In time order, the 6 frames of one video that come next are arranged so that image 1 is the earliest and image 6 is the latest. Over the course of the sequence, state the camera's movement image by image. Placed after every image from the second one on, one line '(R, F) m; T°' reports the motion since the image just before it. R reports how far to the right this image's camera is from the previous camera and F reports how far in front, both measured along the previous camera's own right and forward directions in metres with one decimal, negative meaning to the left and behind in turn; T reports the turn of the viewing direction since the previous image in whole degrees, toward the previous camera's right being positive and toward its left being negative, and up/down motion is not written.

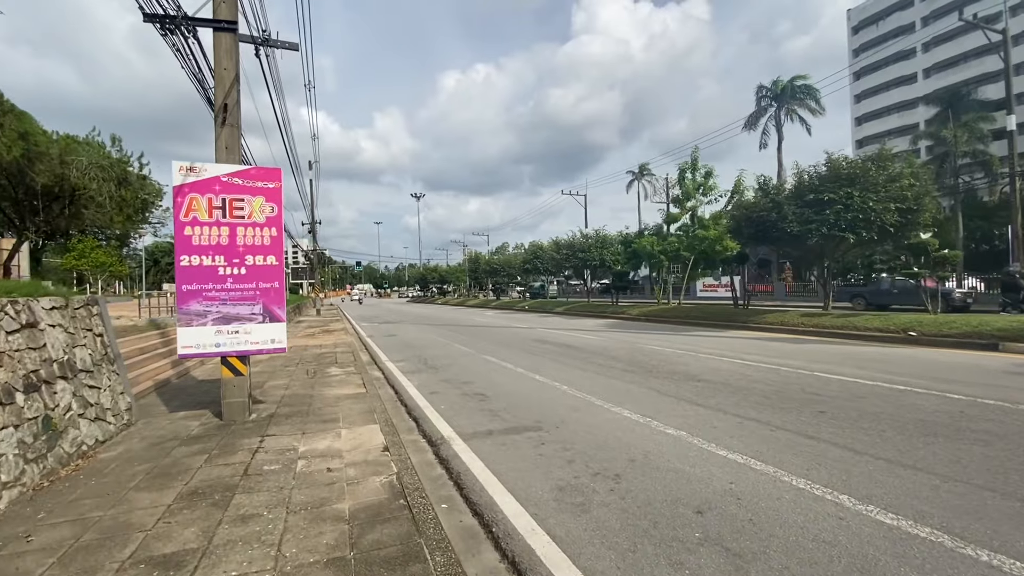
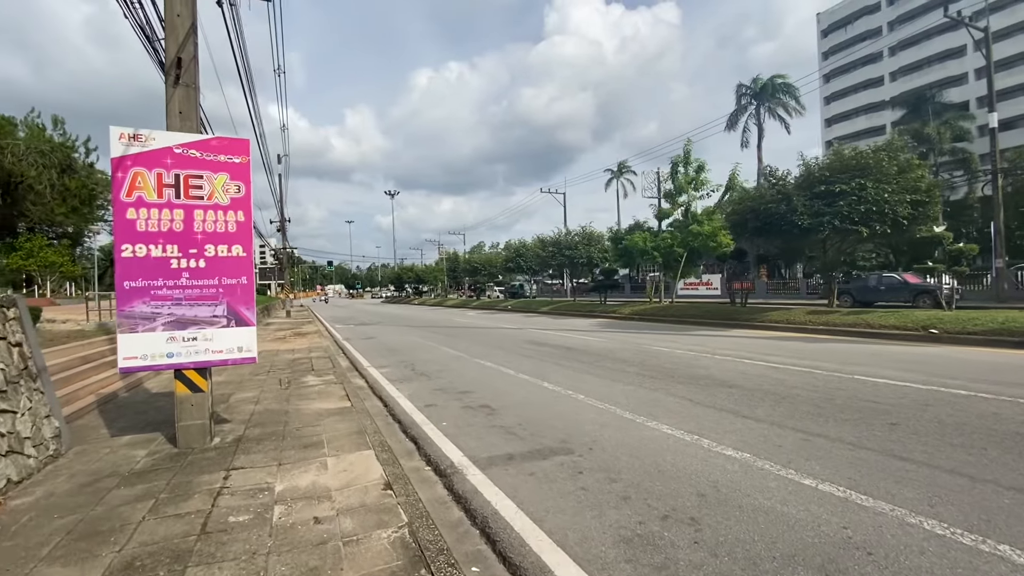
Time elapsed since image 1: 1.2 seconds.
(-0.6, +1.2) m; +3°
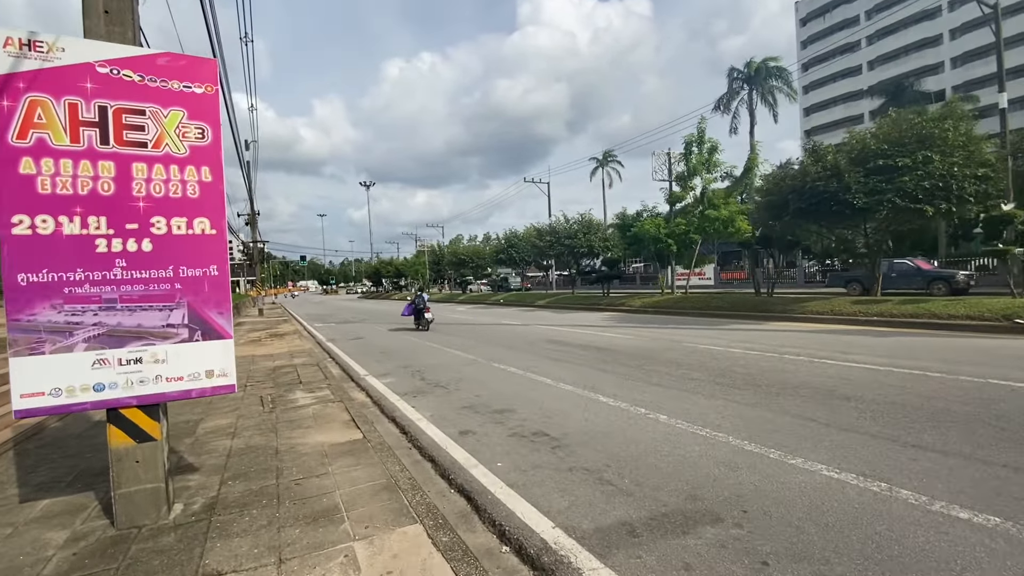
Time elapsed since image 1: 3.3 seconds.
(-1.1, +1.9) m; +3°
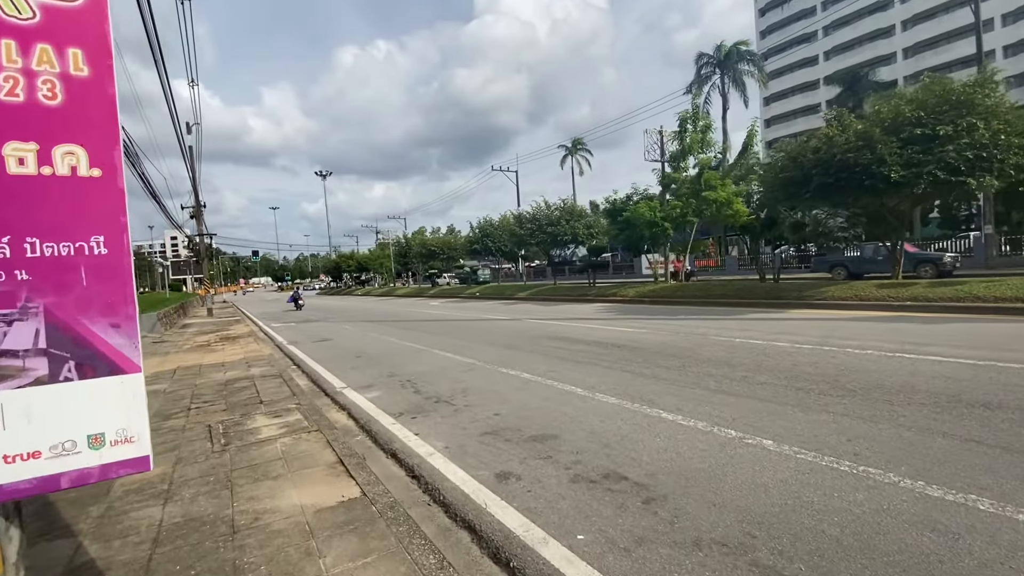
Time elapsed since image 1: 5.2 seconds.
(-0.9, +1.8) m; +4°
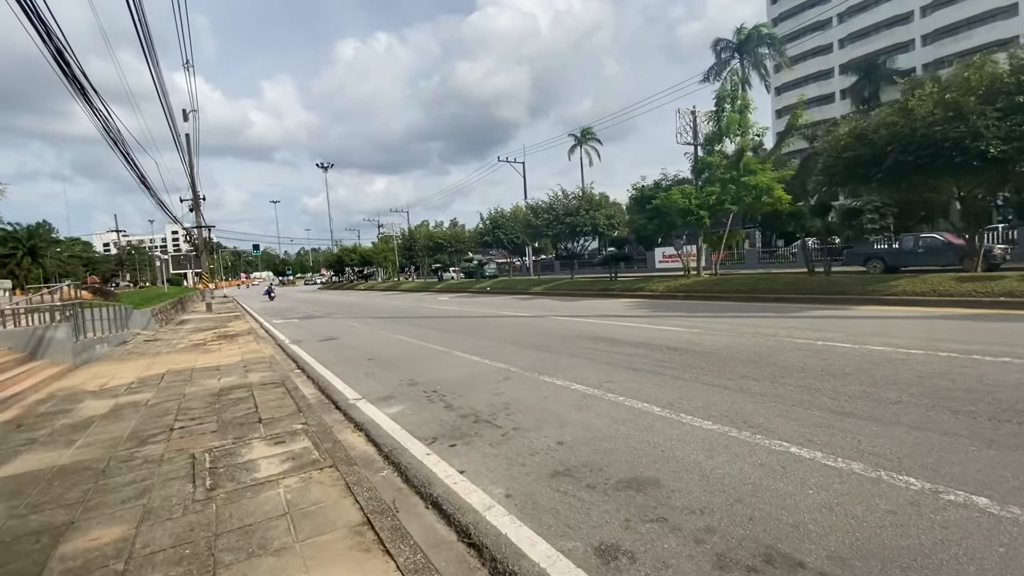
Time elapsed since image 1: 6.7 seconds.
(-0.7, +1.4) m; 0°
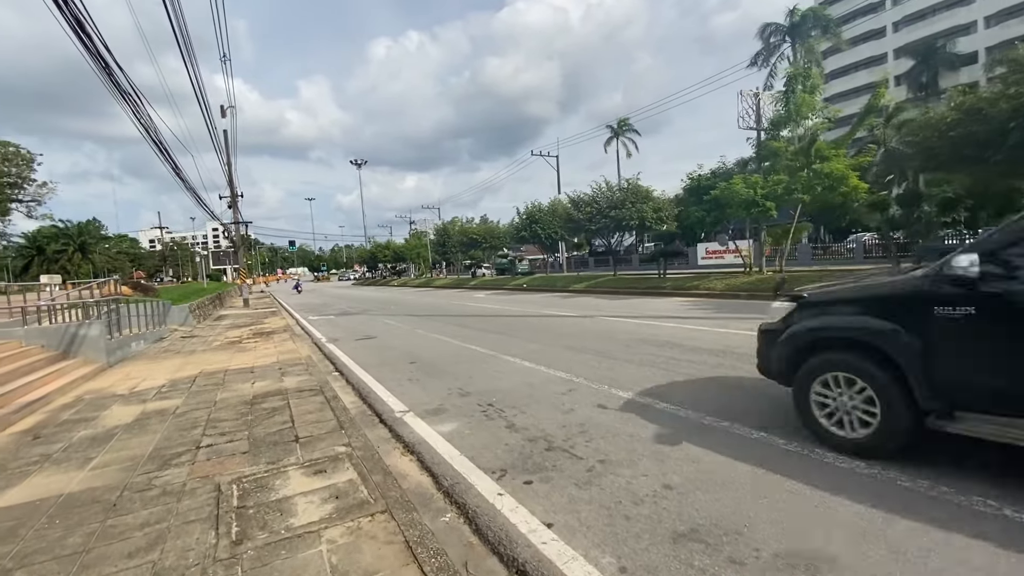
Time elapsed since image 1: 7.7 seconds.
(-0.5, +1.0) m; -3°
